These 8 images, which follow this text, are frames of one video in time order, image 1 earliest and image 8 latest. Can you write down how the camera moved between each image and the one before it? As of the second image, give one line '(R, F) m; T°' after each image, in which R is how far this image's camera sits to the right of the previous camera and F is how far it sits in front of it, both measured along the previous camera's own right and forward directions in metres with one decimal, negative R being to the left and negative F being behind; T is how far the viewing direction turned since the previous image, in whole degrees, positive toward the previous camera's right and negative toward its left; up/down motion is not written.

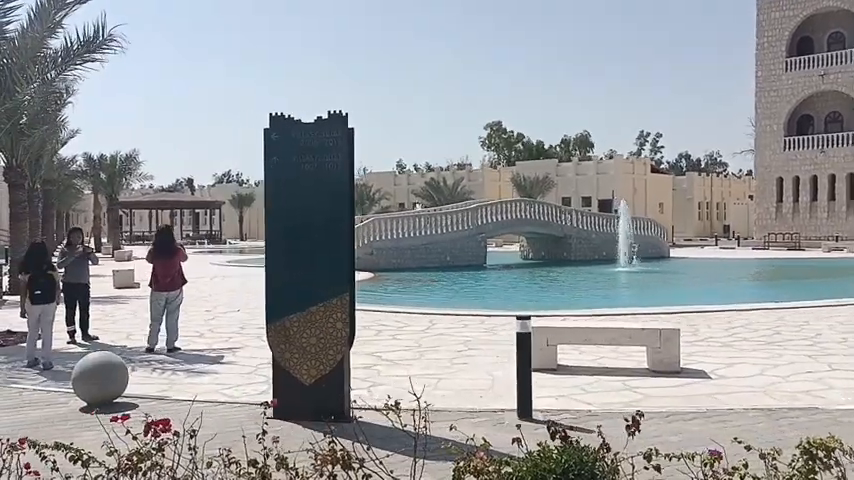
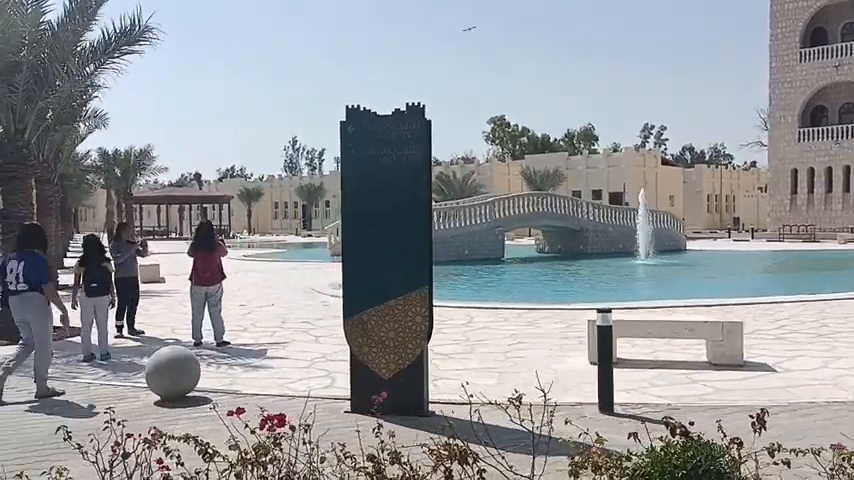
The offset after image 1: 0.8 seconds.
(-0.7, 0.0) m; 0°
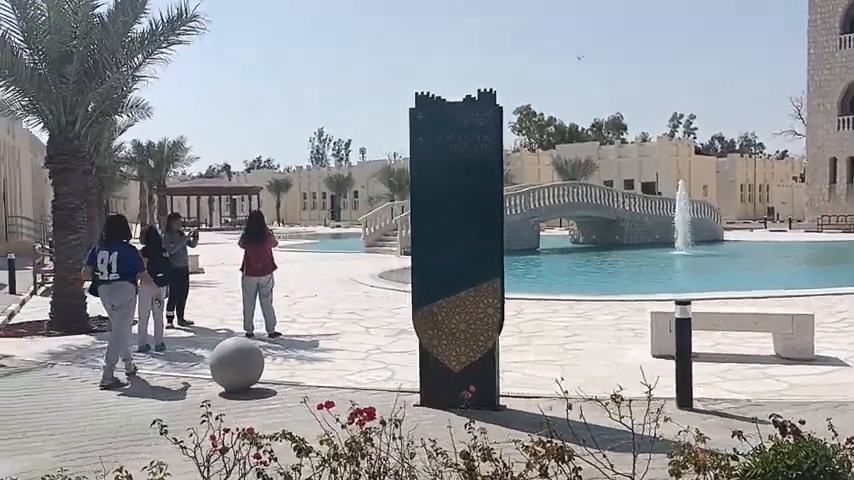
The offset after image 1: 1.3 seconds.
(-0.4, +0.1) m; -2°
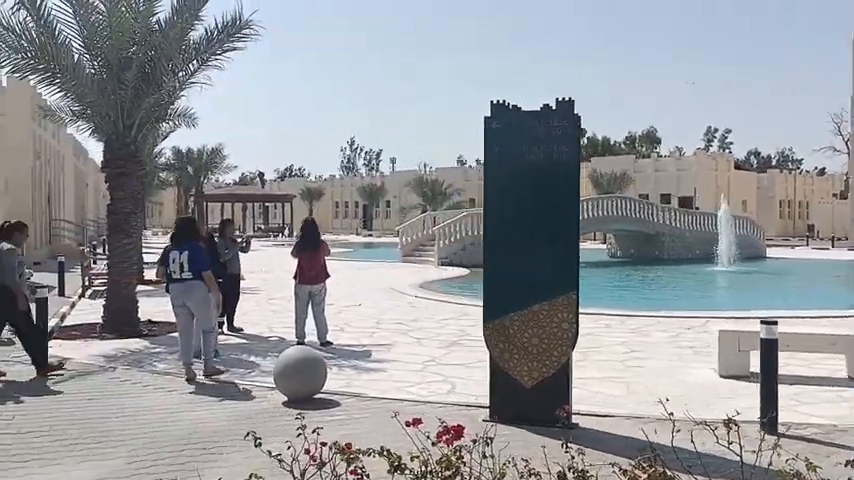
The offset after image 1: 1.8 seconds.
(-0.4, +0.1) m; -2°
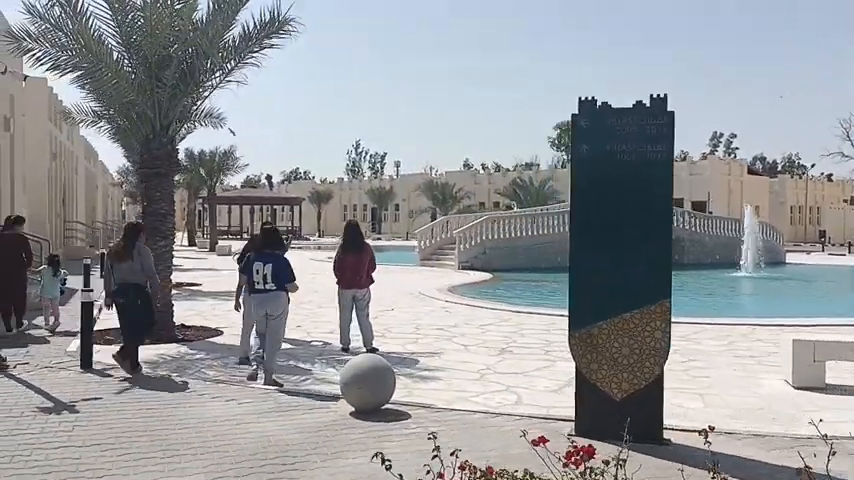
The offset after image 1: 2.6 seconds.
(-0.7, +0.3) m; 0°
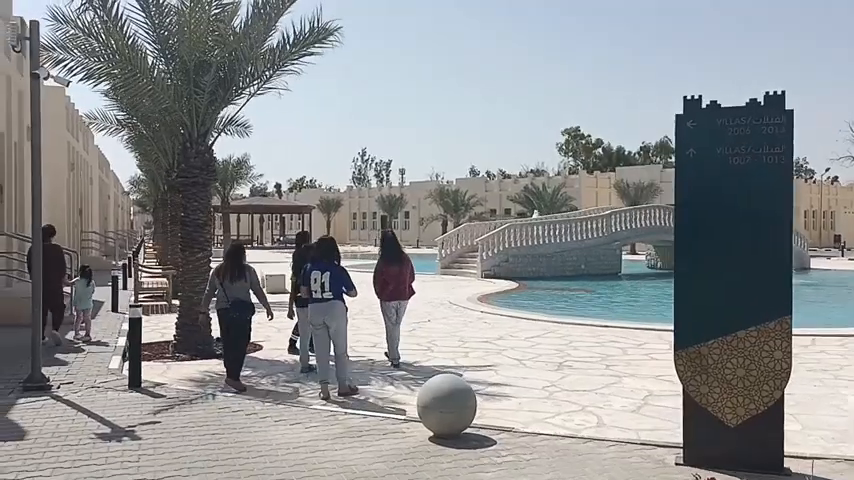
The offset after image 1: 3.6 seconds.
(-0.7, +0.5) m; 0°
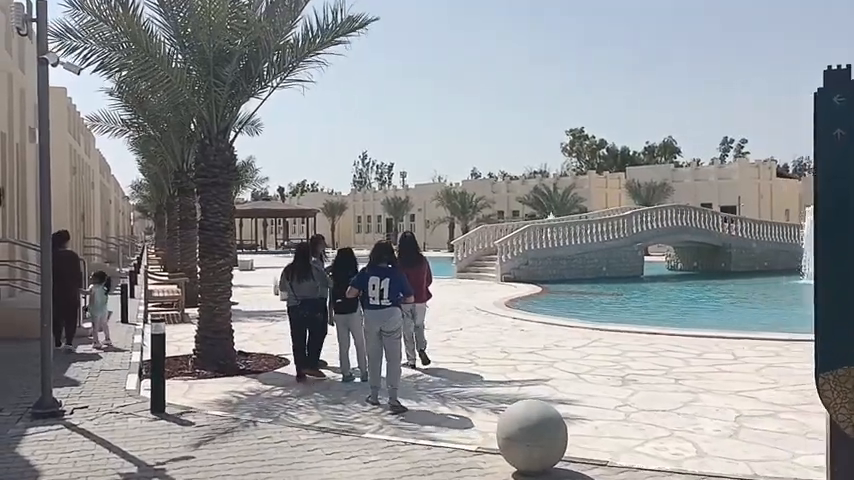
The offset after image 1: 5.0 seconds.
(-0.6, +1.0) m; 0°
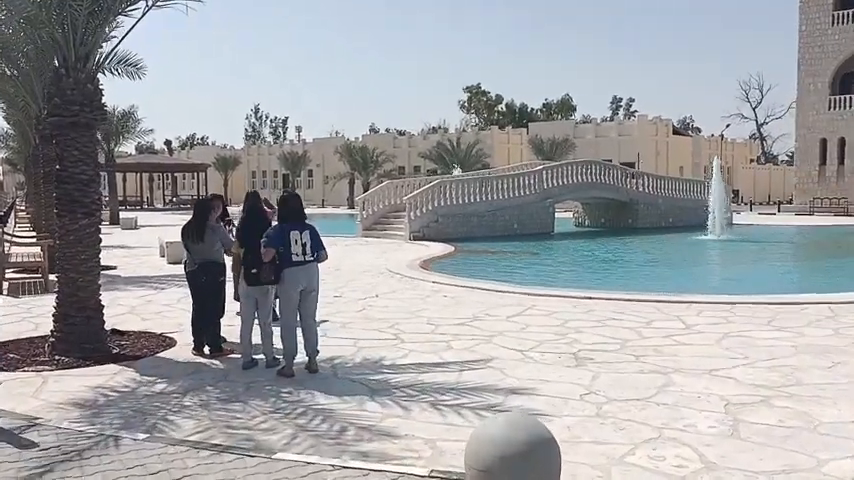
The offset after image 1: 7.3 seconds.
(-0.2, +1.7) m; +8°
